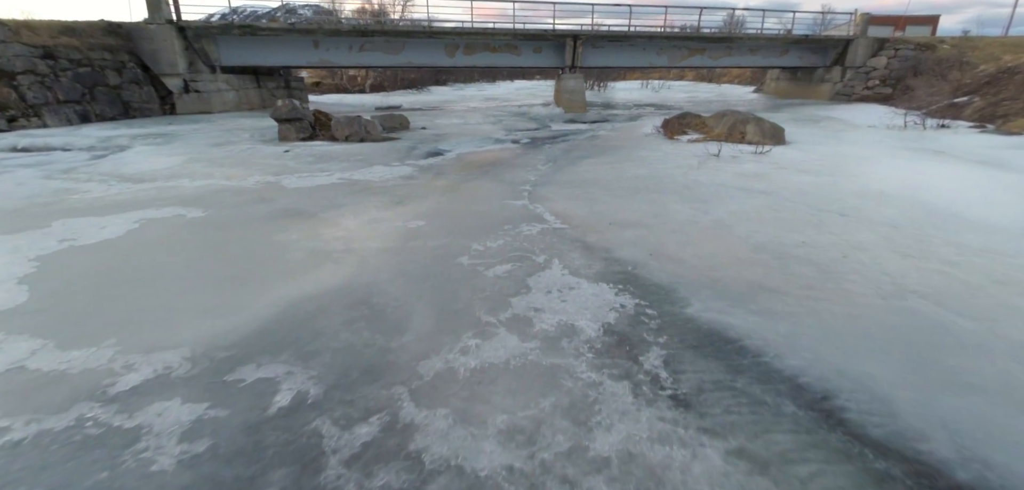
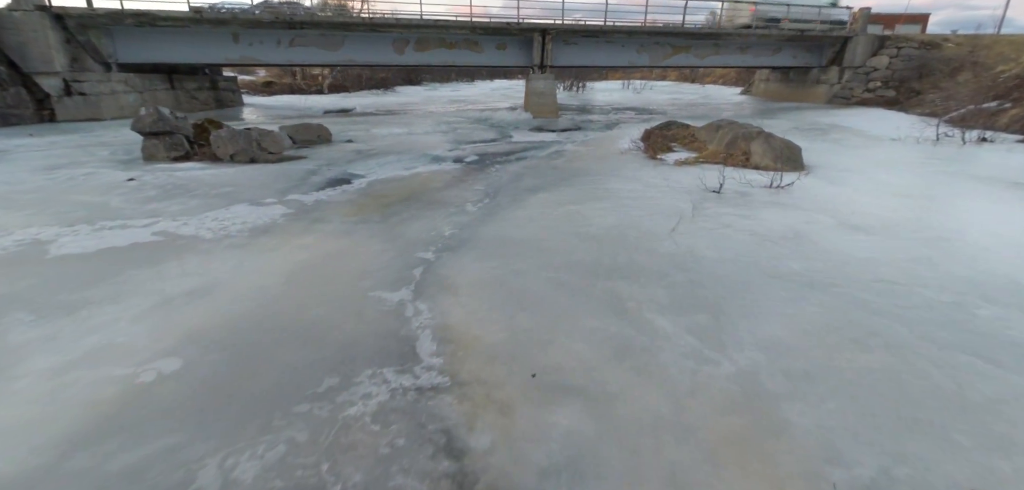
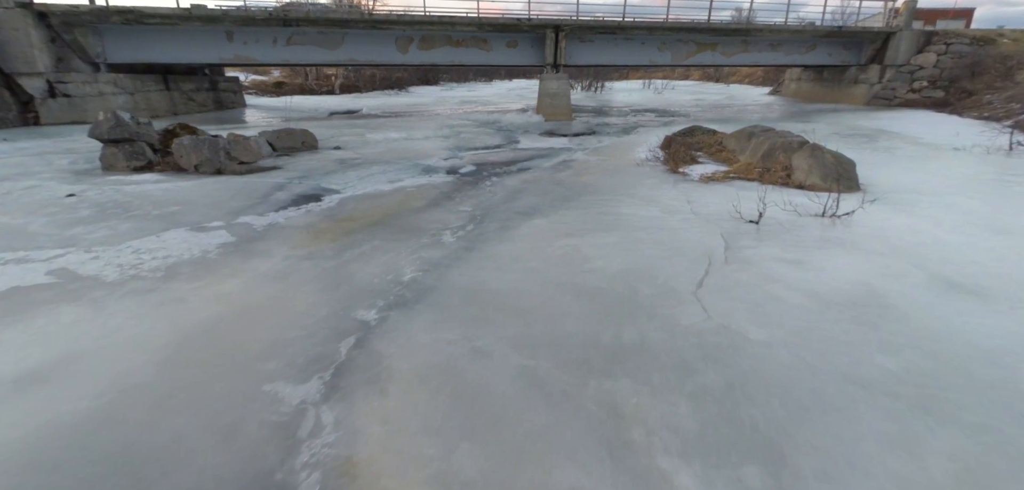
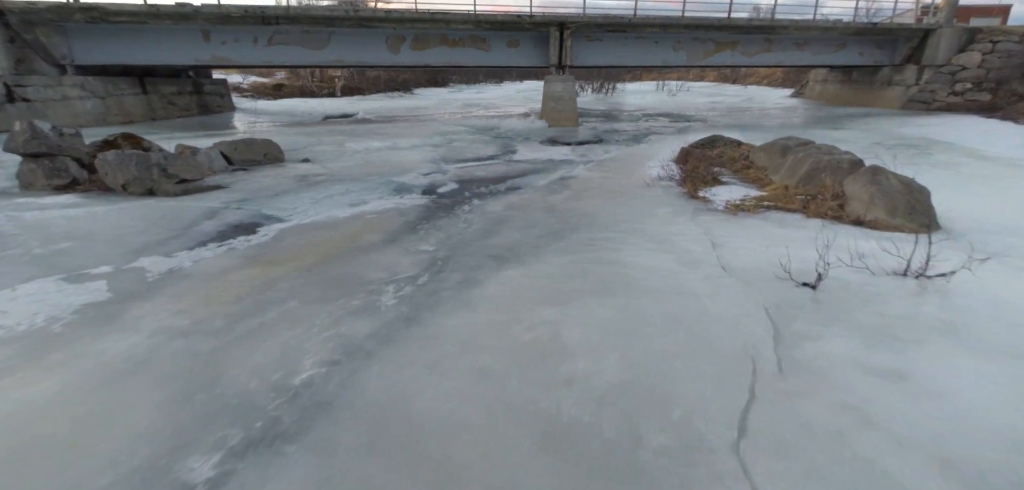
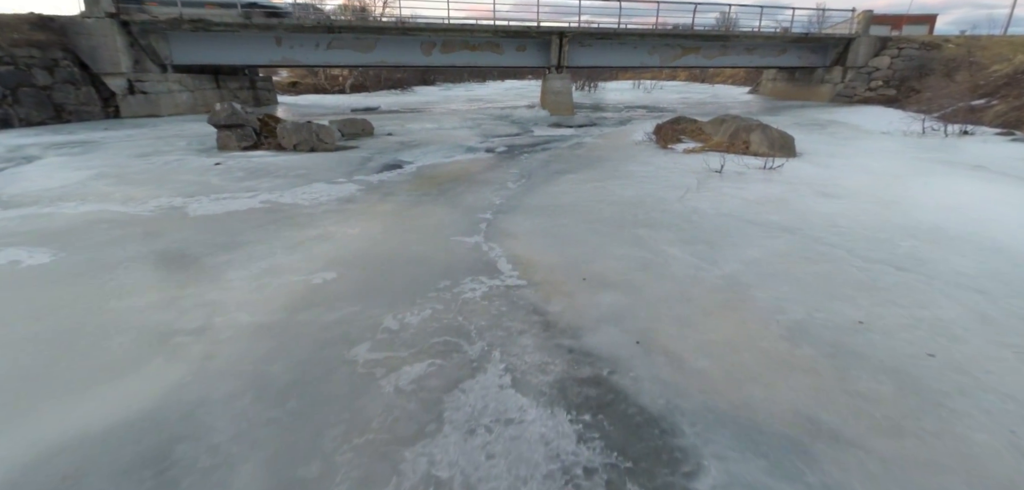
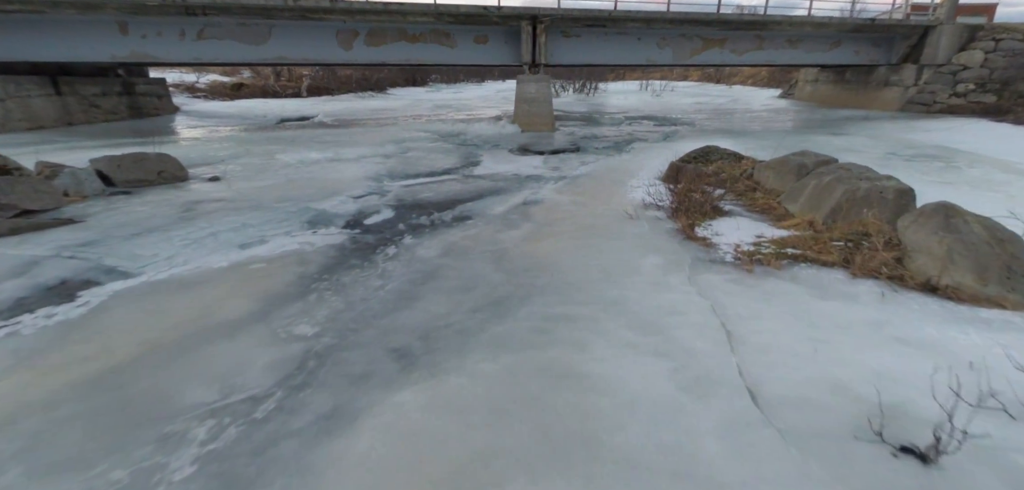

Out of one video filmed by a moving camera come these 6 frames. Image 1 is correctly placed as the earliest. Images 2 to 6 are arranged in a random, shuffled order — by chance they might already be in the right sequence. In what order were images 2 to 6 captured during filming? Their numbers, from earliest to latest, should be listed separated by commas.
5, 2, 3, 4, 6
